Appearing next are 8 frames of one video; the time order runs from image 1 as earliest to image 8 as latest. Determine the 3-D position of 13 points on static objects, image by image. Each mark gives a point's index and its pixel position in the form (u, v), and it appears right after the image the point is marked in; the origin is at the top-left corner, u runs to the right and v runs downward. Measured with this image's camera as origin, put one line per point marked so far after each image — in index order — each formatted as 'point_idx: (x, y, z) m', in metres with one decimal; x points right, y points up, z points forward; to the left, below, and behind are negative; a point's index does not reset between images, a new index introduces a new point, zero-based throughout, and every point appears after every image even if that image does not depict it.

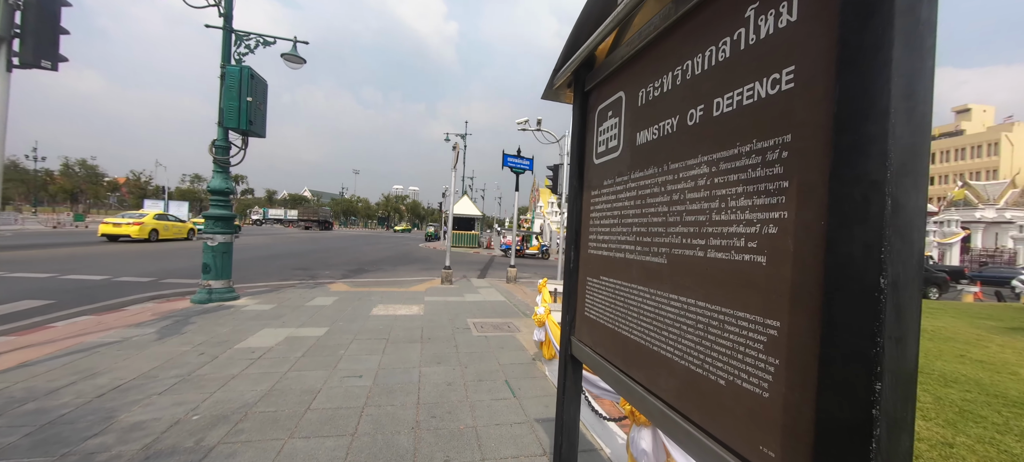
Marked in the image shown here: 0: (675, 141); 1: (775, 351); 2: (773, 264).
0: (+0.7, +0.4, +1.7) m
1: (+0.8, -0.4, +1.2) m
2: (+0.8, -0.1, +1.2) m
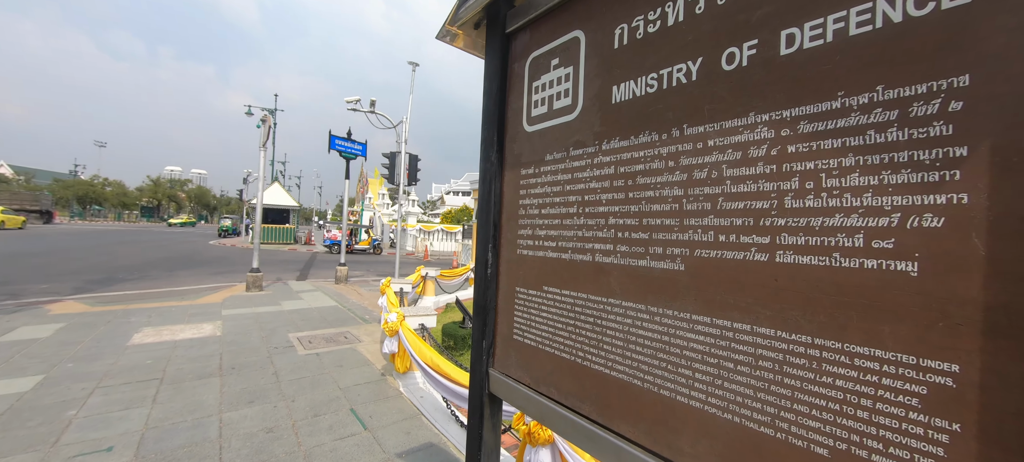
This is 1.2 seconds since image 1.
0: (+0.6, +0.4, +1.2) m
1: (+0.9, -0.4, +0.8) m
2: (+0.9, -0.1, +0.8) m
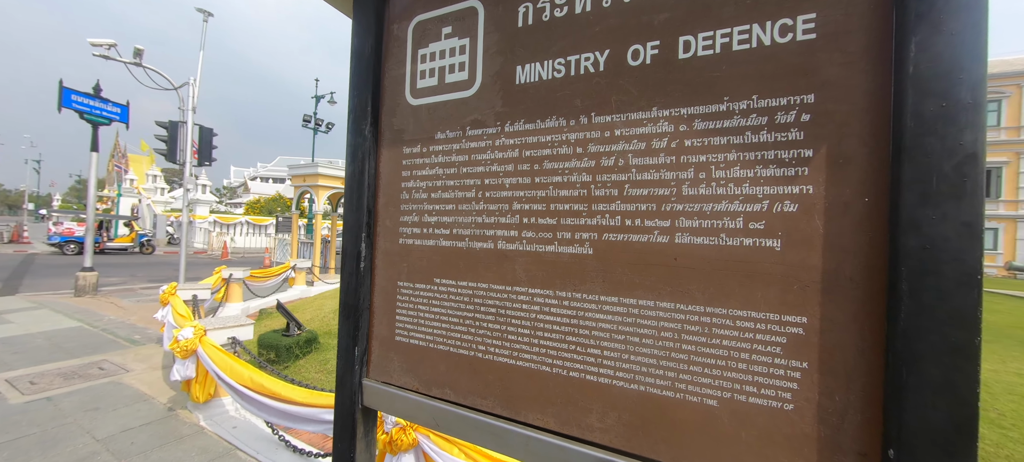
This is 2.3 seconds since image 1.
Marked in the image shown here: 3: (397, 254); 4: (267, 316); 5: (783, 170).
0: (+0.3, +0.5, +1.2) m
1: (+0.7, -0.3, +1.0) m
2: (+0.7, 0.0, +1.0) m
3: (-0.5, -0.1, +1.6) m
4: (-5.8, -2.0, +9.1) m
5: (+0.7, +0.2, +1.0) m
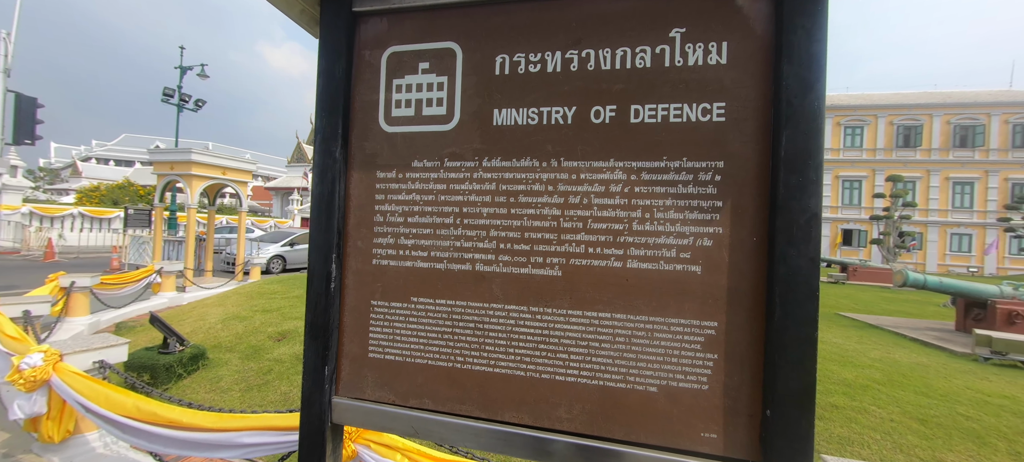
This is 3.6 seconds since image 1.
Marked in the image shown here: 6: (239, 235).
0: (+0.2, +0.4, +1.5) m
1: (+0.7, -0.4, +1.4) m
2: (+0.7, -0.2, +1.4) m
3: (-0.6, -0.2, +1.7) m
4: (-7.6, -2.0, +7.7) m
5: (+0.7, +0.1, +1.4) m
6: (-9.4, -0.1, +13.3) m
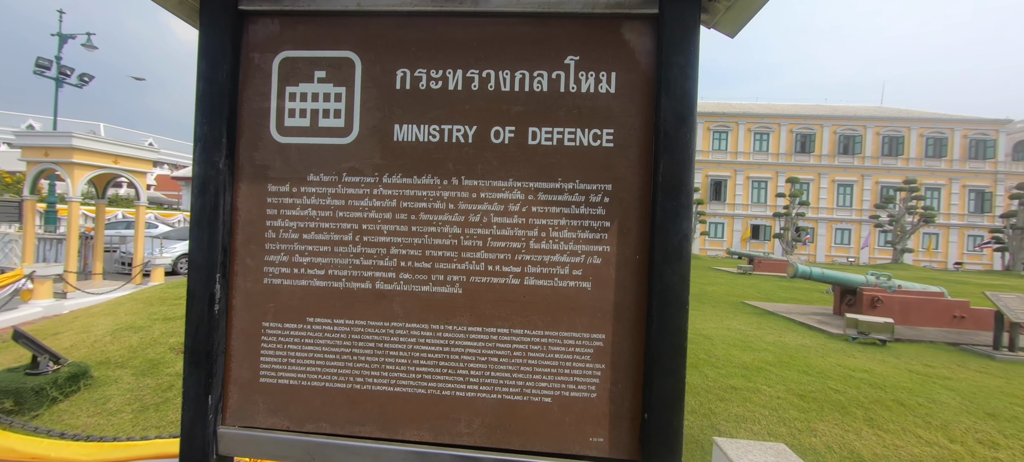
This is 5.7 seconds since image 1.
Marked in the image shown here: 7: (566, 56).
0: (-0.2, +0.3, +1.5) m
1: (+0.3, -0.5, +1.5) m
2: (+0.3, -0.2, +1.5) m
3: (-1.0, -0.3, +1.6) m
4: (-8.9, -2.0, +6.5) m
5: (+0.3, 0.0, +1.5) m
6: (-11.5, 0.0, +11.7) m
7: (+0.2, +0.7, +1.5) m
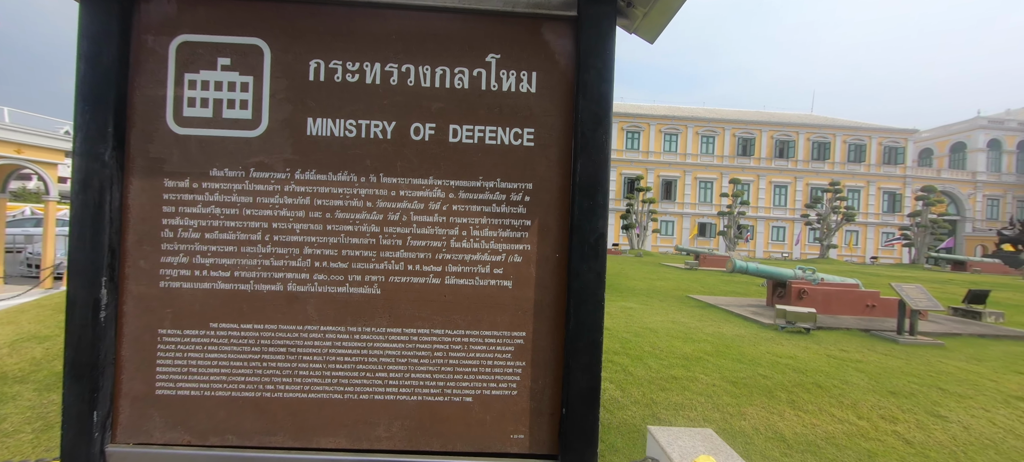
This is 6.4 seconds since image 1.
0: (-0.5, +0.3, +1.5) m
1: (0.0, -0.5, +1.5) m
2: (0.0, -0.2, +1.5) m
3: (-1.3, -0.3, +1.4) m
4: (-9.6, -2.0, +5.5) m
5: (0.0, 0.0, +1.5) m
6: (-12.8, 0.0, +10.5) m
7: (-0.1, +0.7, +1.5) m
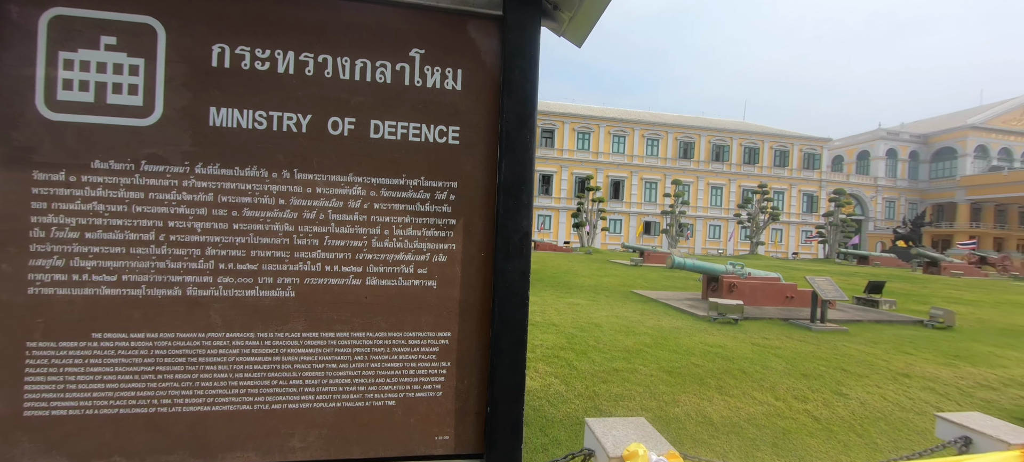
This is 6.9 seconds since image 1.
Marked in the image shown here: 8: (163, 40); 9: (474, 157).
0: (-0.7, +0.3, +1.4) m
1: (-0.3, -0.5, +1.5) m
2: (-0.3, -0.2, +1.5) m
3: (-1.6, -0.3, +1.3) m
4: (-10.3, -2.0, +4.4) m
5: (-0.3, 0.0, +1.5) m
6: (-14.0, +0.1, +8.9) m
7: (-0.4, +0.7, +1.4) m
8: (-1.2, +0.7, +1.3) m
9: (-0.1, +0.3, +1.5) m
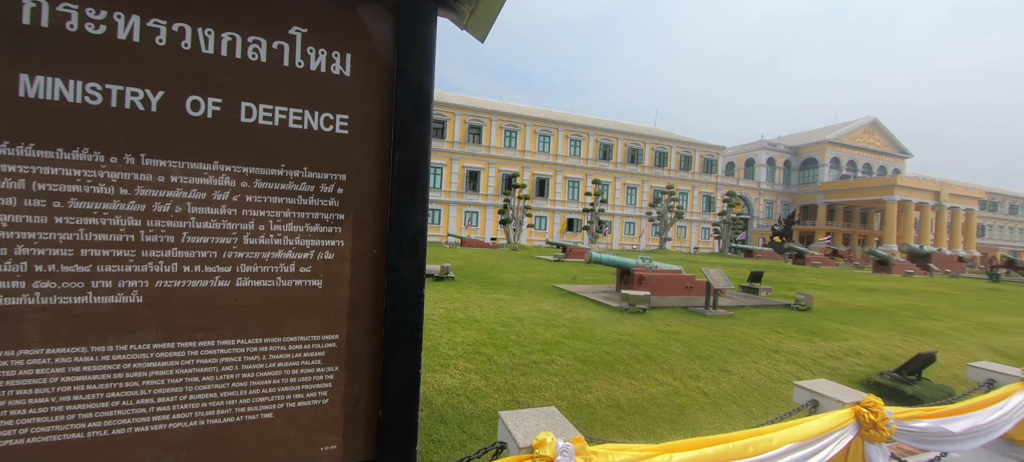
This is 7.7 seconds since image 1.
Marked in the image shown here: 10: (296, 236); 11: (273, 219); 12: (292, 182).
0: (-1.1, +0.3, +1.2) m
1: (-0.6, -0.5, +1.4) m
2: (-0.6, -0.2, +1.4) m
3: (-1.9, -0.2, +0.9) m
4: (-11.1, -1.9, +2.3) m
5: (-0.7, 0.0, +1.4) m
6: (-15.6, +0.2, +6.1) m
7: (-0.8, +0.7, +1.3) m
8: (-1.5, +0.7, +1.0) m
9: (-0.5, +0.3, +1.4) m
10: (-0.7, 0.0, +1.3) m
11: (-0.8, 0.0, +1.3) m
12: (-0.8, +0.2, +1.3) m
